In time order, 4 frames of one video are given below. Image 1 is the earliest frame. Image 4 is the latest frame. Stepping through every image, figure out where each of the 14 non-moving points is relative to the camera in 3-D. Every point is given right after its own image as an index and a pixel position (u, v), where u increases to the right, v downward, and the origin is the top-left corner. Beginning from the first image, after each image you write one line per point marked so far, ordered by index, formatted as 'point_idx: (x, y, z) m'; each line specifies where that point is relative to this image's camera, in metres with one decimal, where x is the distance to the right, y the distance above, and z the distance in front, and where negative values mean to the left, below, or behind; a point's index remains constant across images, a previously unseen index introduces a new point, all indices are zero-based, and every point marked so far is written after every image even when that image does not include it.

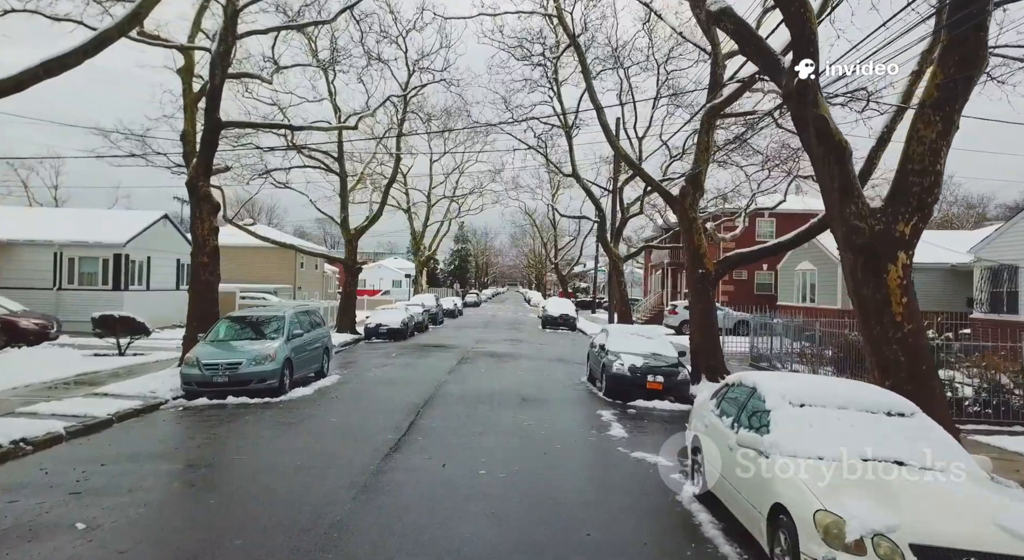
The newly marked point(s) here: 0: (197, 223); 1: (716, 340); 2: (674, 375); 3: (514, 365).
0: (-7.5, +1.3, +14.2) m
1: (+4.8, -1.4, +14.2) m
2: (+3.4, -2.0, +12.4) m
3: (0.0, -2.5, +18.1) m
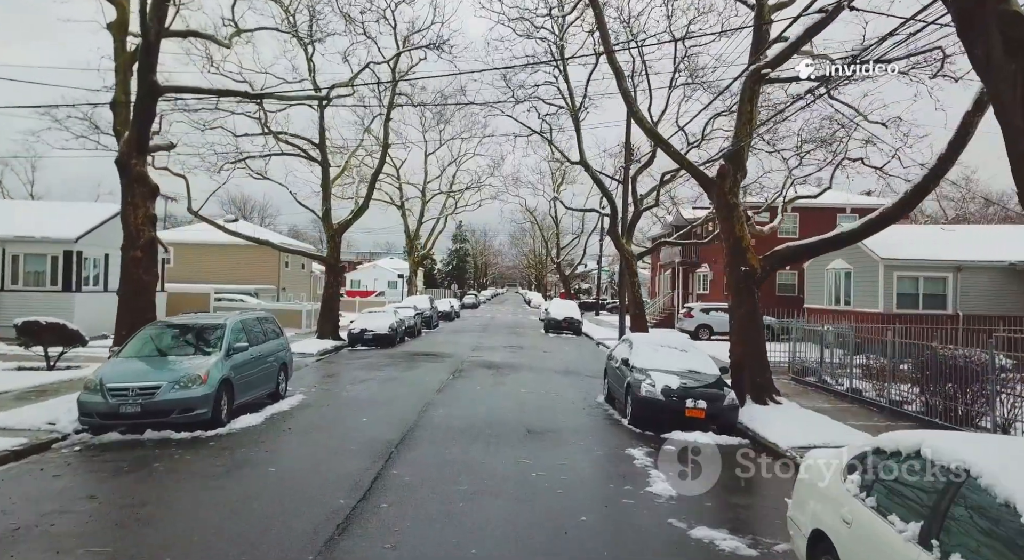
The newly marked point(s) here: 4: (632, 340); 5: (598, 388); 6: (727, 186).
0: (-7.4, +1.4, +11.6) m
1: (+4.8, -1.4, +11.7) m
2: (+3.4, -2.0, +9.8) m
3: (+0.1, -2.5, +15.6) m
4: (+2.4, -1.2, +11.8) m
5: (+2.1, -2.7, +14.7) m
6: (+4.3, +1.9, +11.9) m
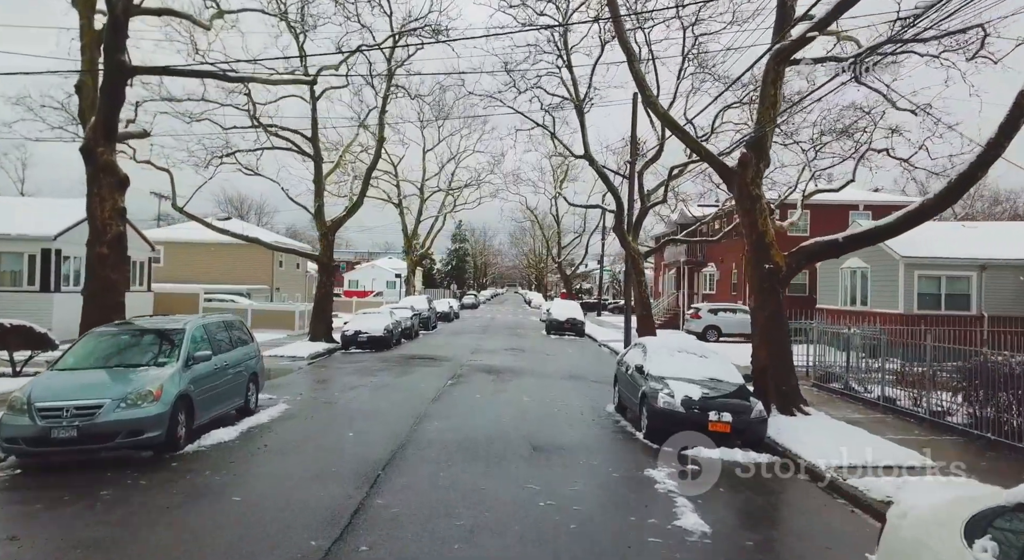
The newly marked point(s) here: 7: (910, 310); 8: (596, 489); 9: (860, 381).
0: (-7.4, +1.4, +10.6) m
1: (+4.9, -1.4, +10.7) m
2: (+3.5, -1.9, +8.8) m
3: (+0.1, -2.5, +14.6) m
4: (+2.4, -1.2, +10.8) m
5: (+2.1, -2.6, +13.7) m
6: (+4.3, +1.9, +10.9) m
7: (+12.8, -1.0, +19.2) m
8: (+1.0, -2.4, +6.9) m
9: (+7.3, -2.1, +12.6) m
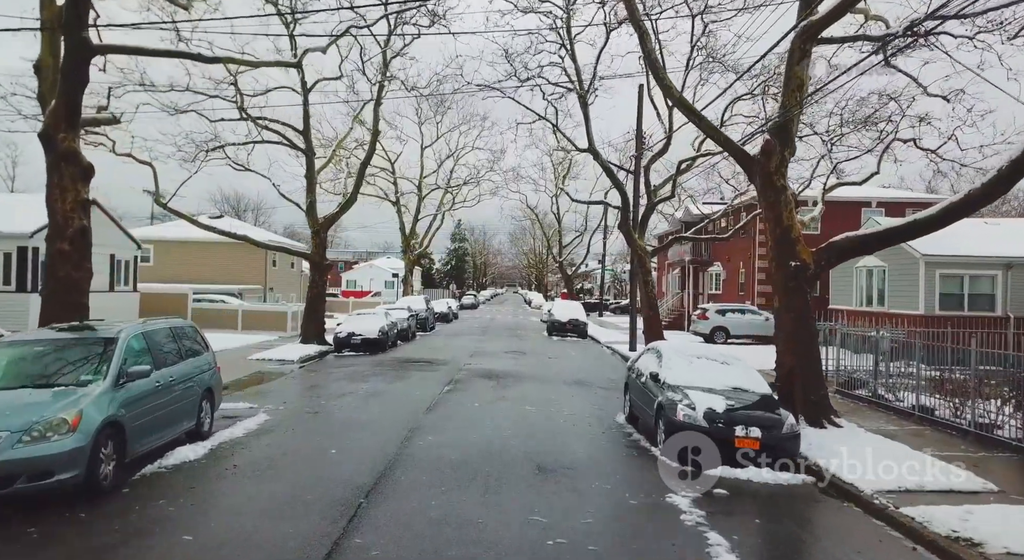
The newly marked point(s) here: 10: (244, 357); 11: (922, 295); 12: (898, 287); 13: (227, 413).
0: (-7.4, +1.4, +9.7) m
1: (+4.9, -1.4, +9.7) m
2: (+3.5, -1.9, +7.9) m
3: (+0.1, -2.5, +13.6) m
4: (+2.4, -1.2, +9.8) m
5: (+2.2, -2.6, +12.7) m
6: (+4.3, +1.9, +9.9) m
7: (+12.8, -1.0, +18.3) m
8: (+1.0, -2.4, +6.0) m
9: (+7.4, -2.1, +11.7) m
10: (-8.4, -2.4, +18.8) m
11: (+12.6, -0.5, +18.4) m
12: (+12.5, -0.2, +19.4) m
13: (-5.0, -2.3, +10.5) m
